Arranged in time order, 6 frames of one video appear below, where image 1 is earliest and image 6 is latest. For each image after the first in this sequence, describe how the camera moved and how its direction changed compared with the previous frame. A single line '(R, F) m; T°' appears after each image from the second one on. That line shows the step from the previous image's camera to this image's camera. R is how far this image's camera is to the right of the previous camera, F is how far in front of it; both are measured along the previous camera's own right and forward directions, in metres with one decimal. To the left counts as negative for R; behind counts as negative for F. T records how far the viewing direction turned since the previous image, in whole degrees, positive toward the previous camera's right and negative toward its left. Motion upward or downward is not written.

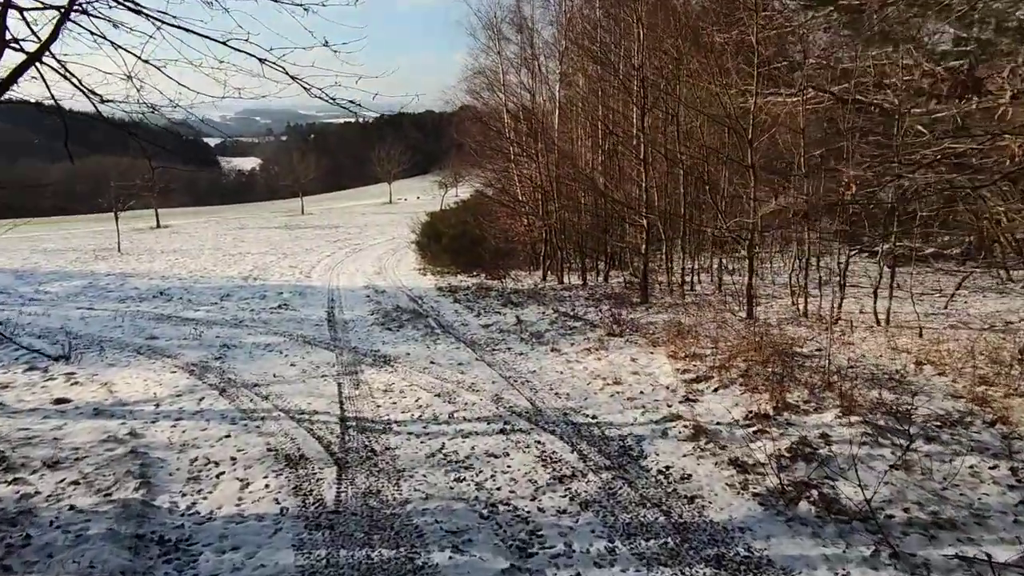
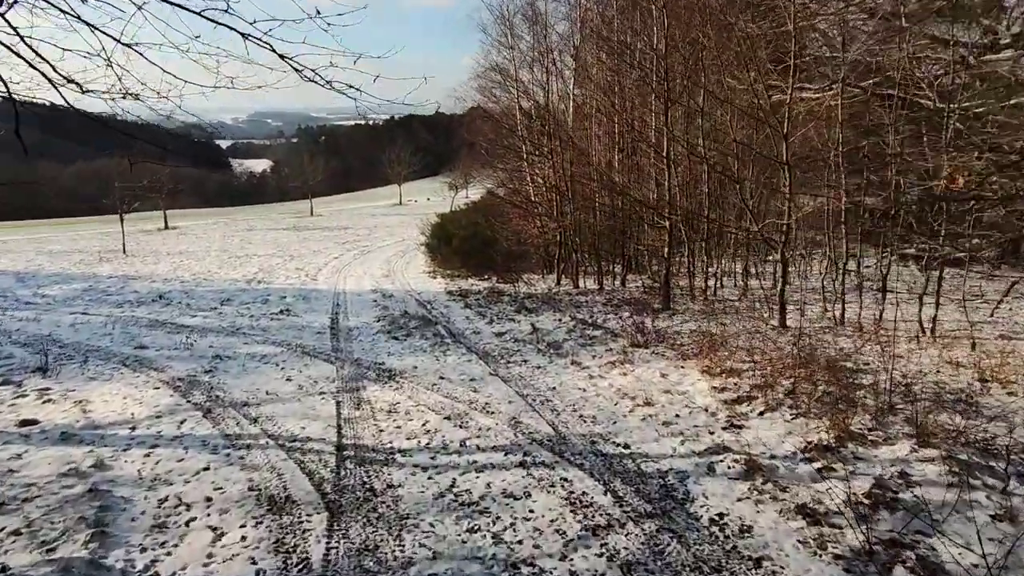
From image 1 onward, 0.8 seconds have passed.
(-0.1, +0.7) m; -1°
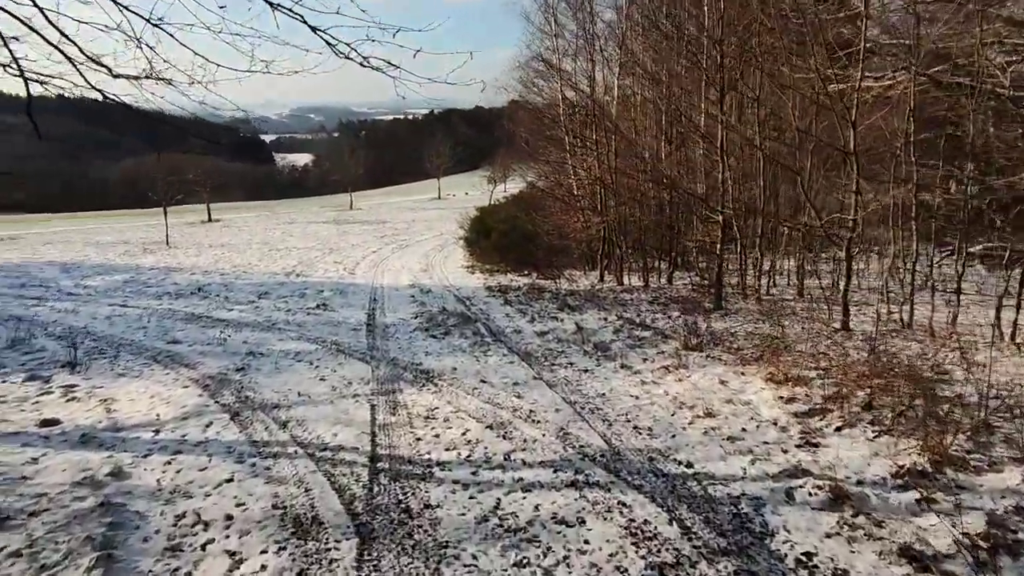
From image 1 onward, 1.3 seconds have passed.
(-0.1, +0.5) m; -3°
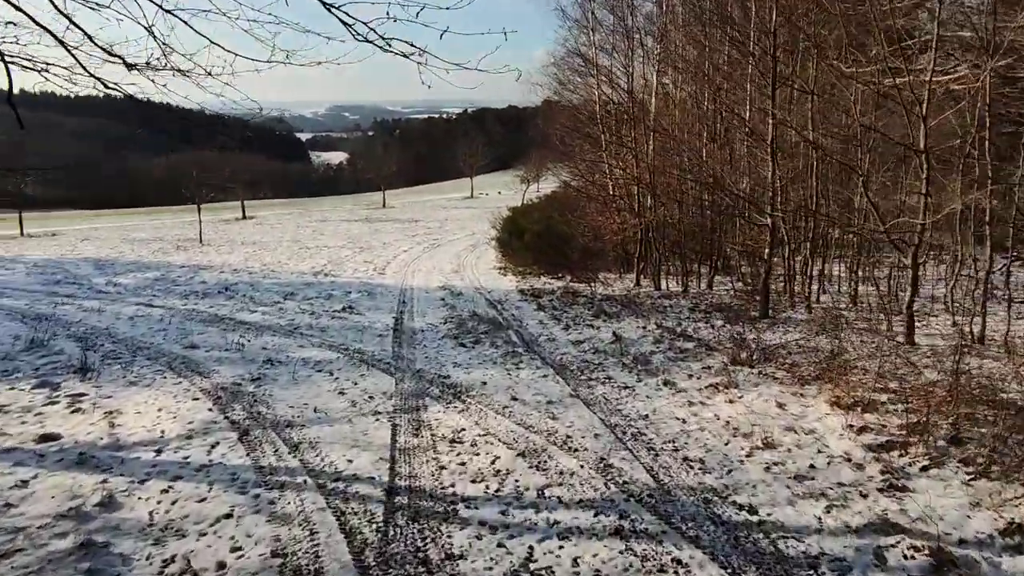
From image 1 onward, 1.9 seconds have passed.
(0.0, +0.5) m; -3°
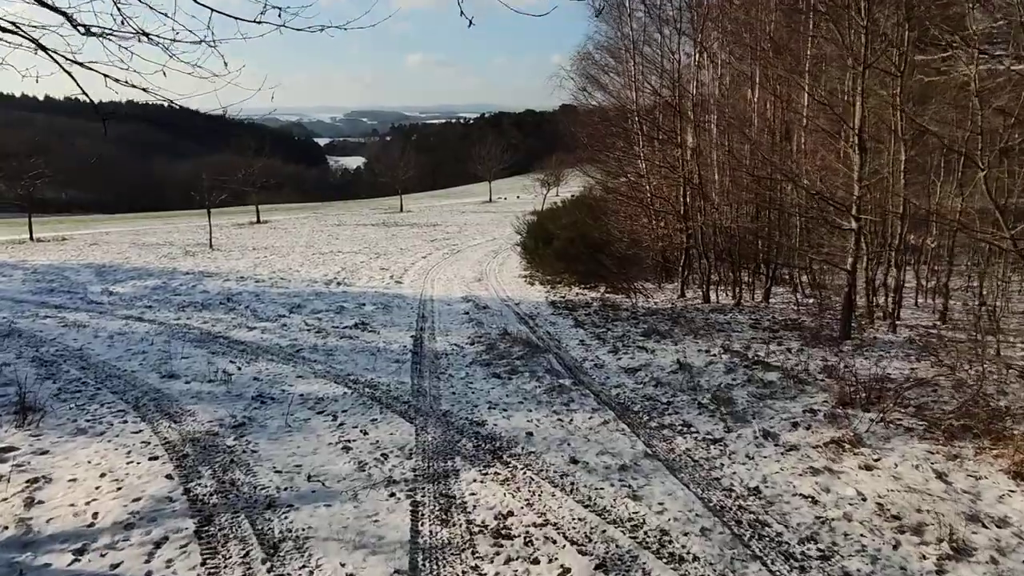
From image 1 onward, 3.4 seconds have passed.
(-0.3, +1.5) m; -1°
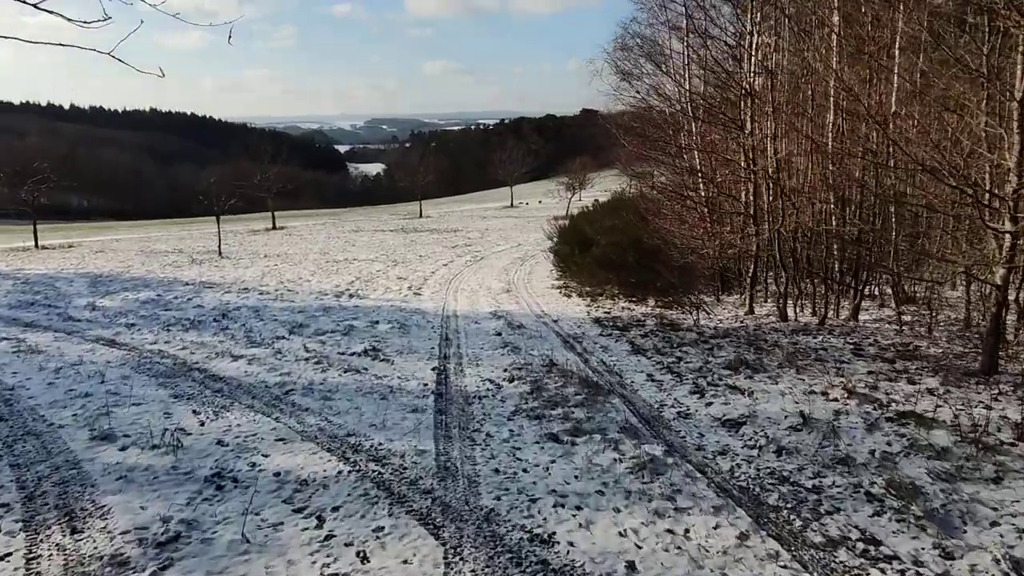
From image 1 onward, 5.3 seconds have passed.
(-0.3, +1.9) m; -2°
